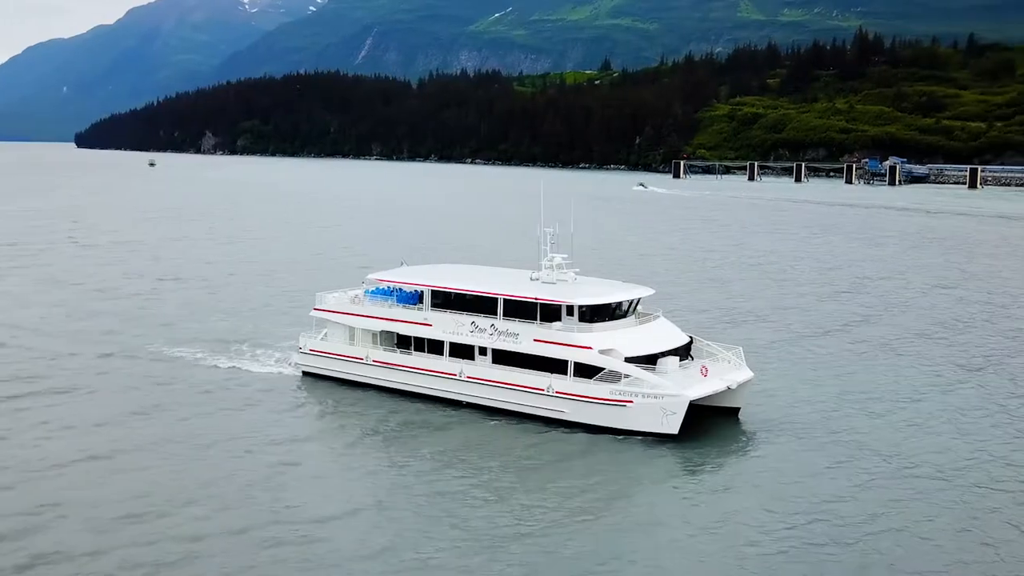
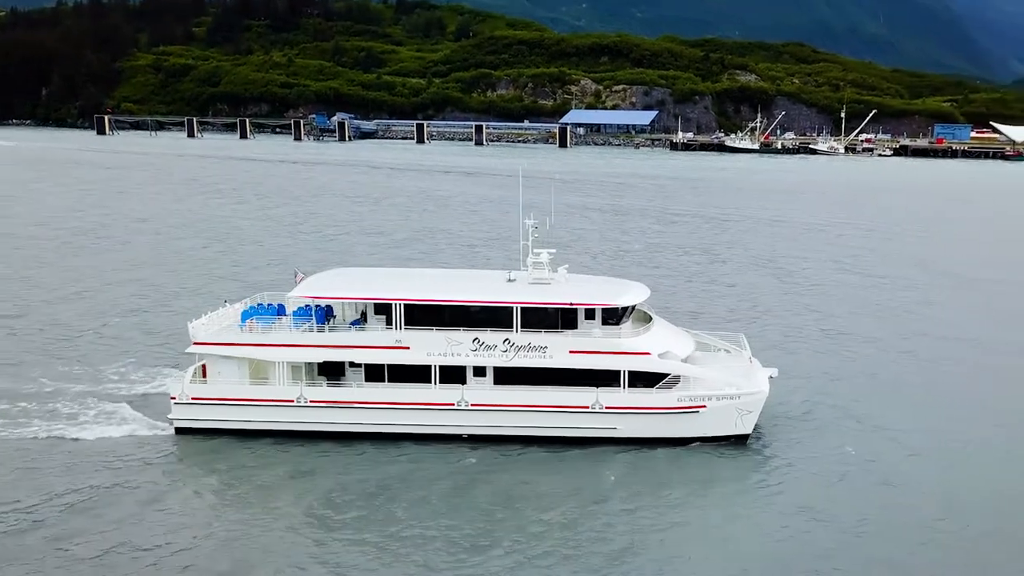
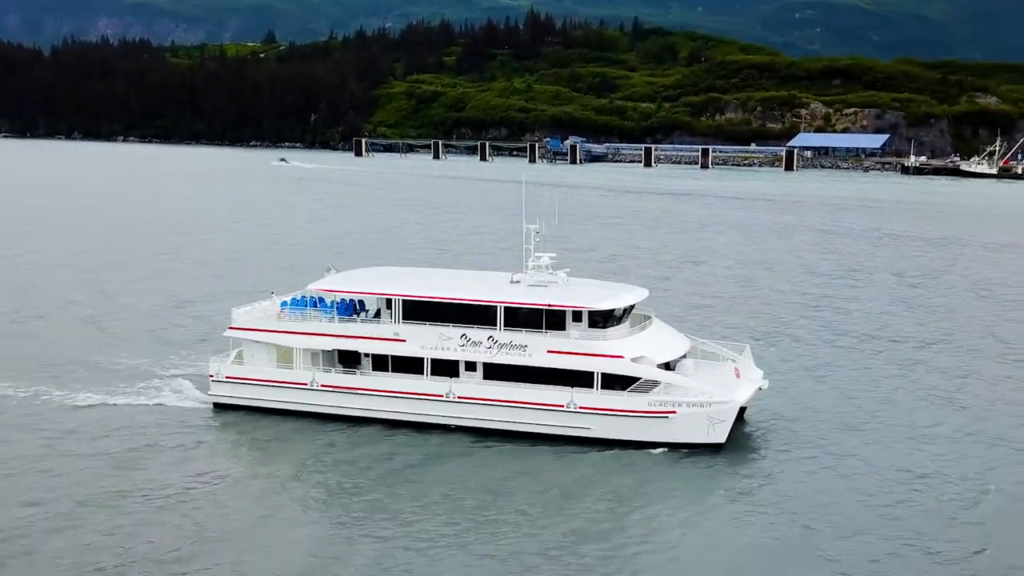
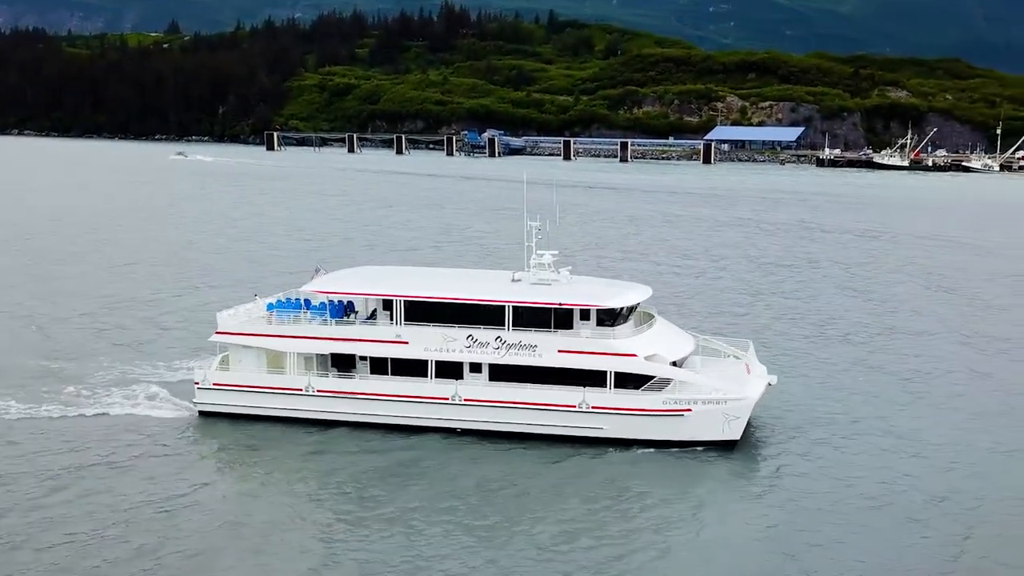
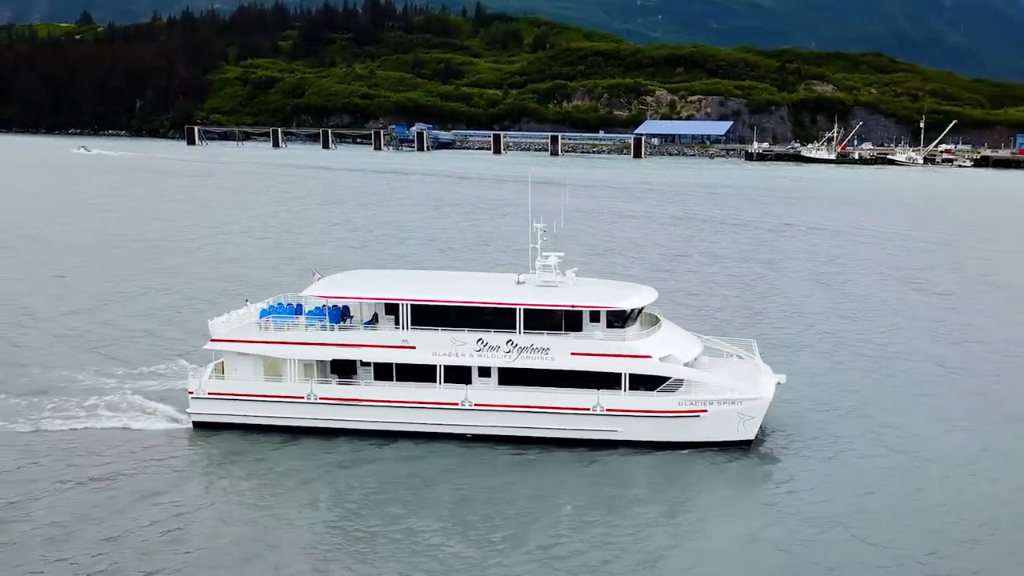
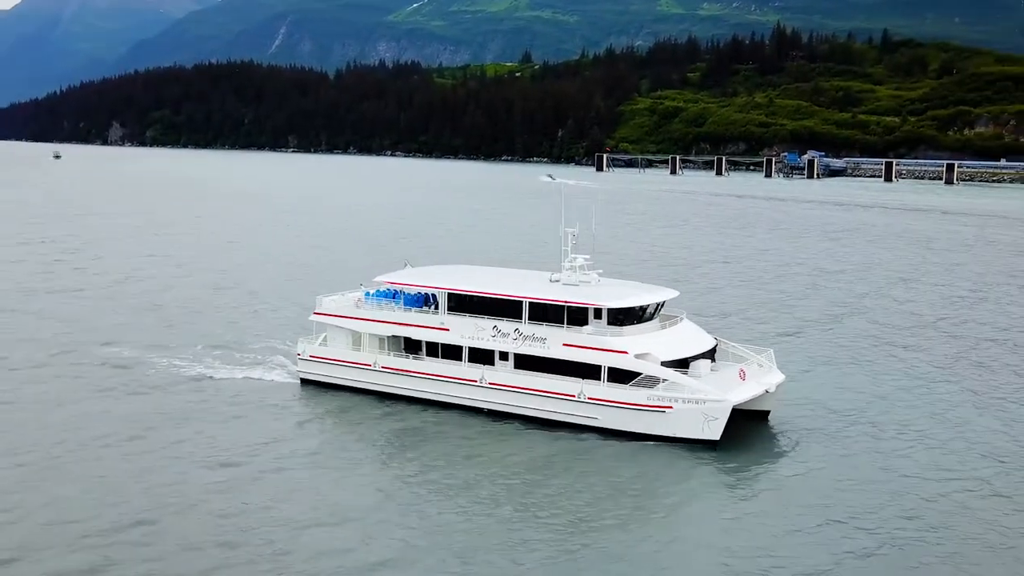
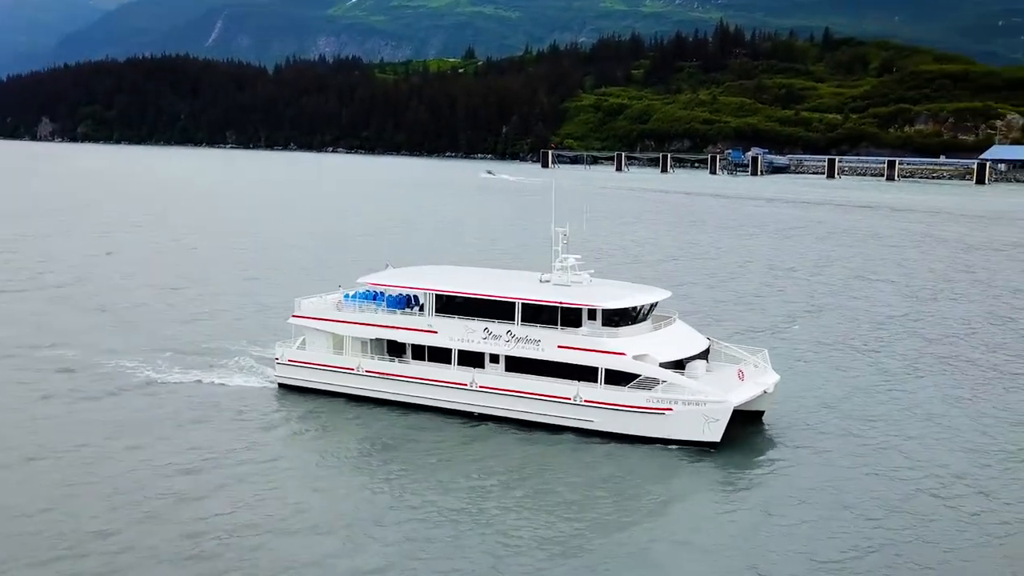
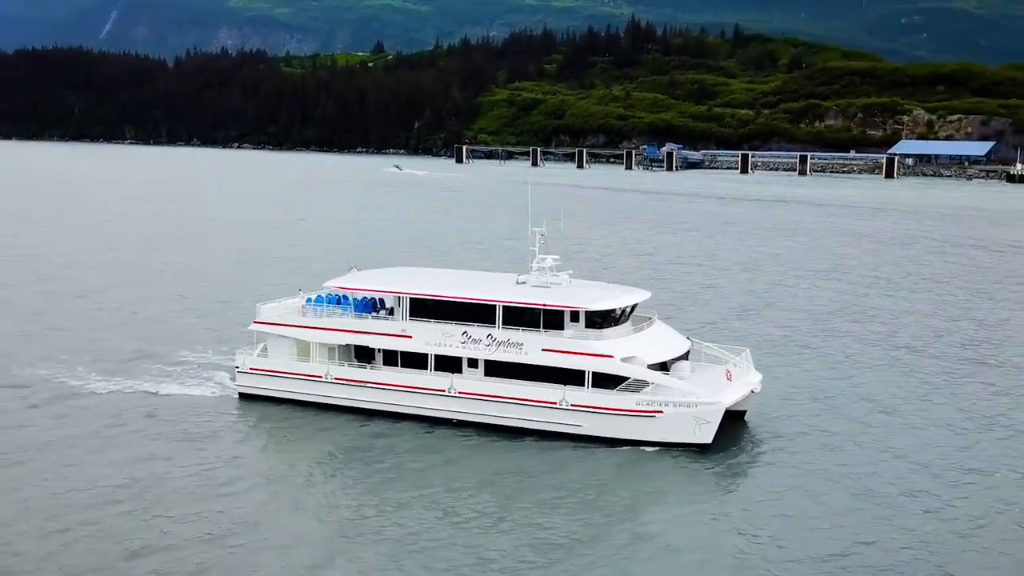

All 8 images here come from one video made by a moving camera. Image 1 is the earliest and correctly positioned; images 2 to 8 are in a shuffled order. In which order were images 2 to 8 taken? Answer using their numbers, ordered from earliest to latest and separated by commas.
6, 7, 8, 3, 4, 5, 2
